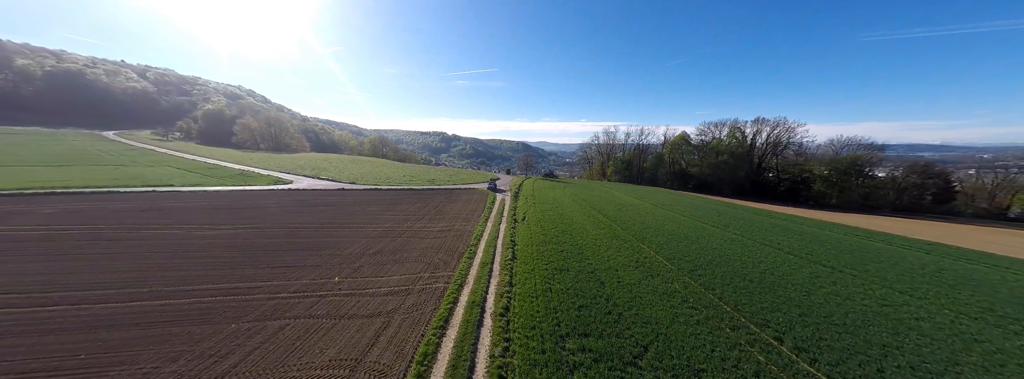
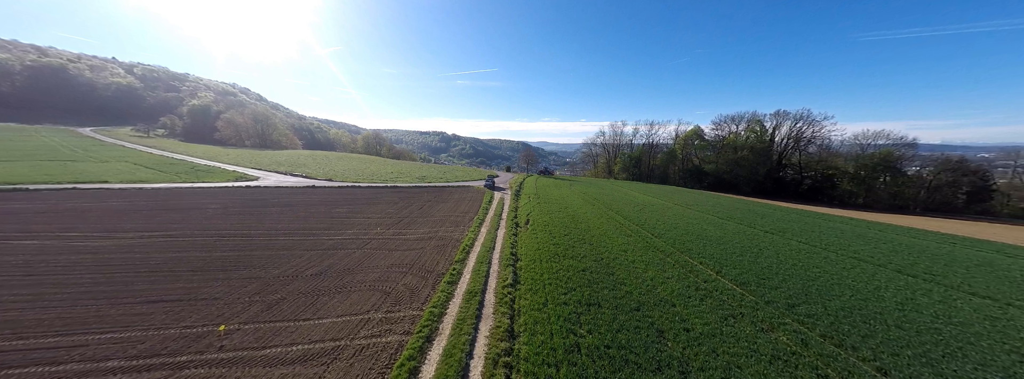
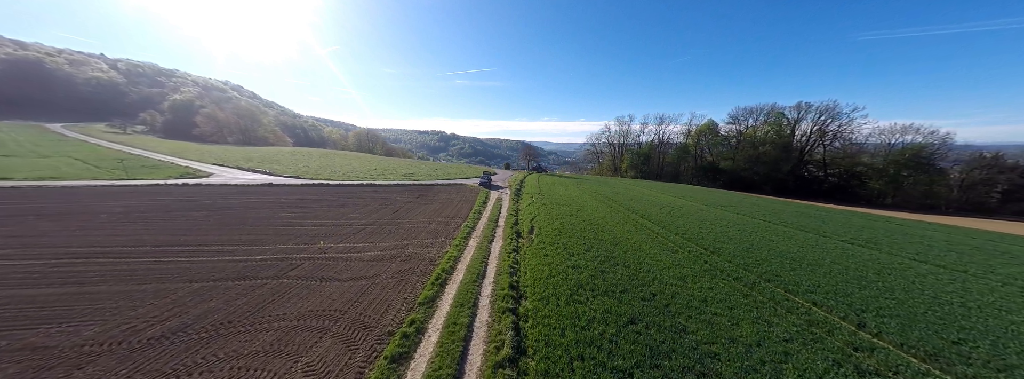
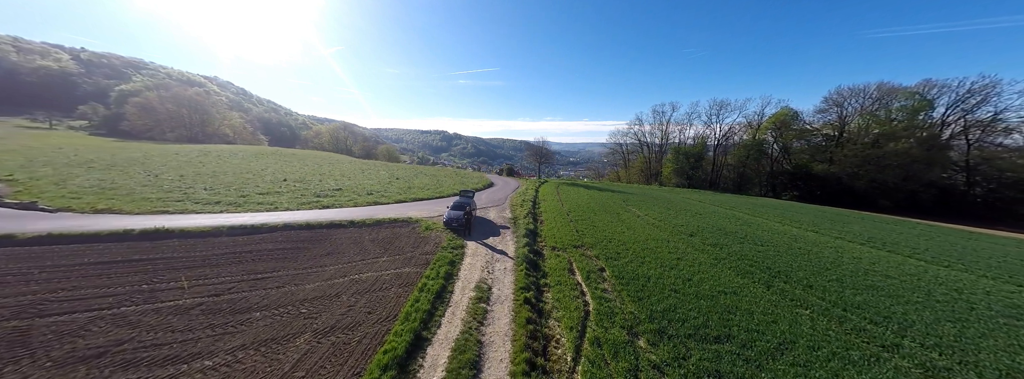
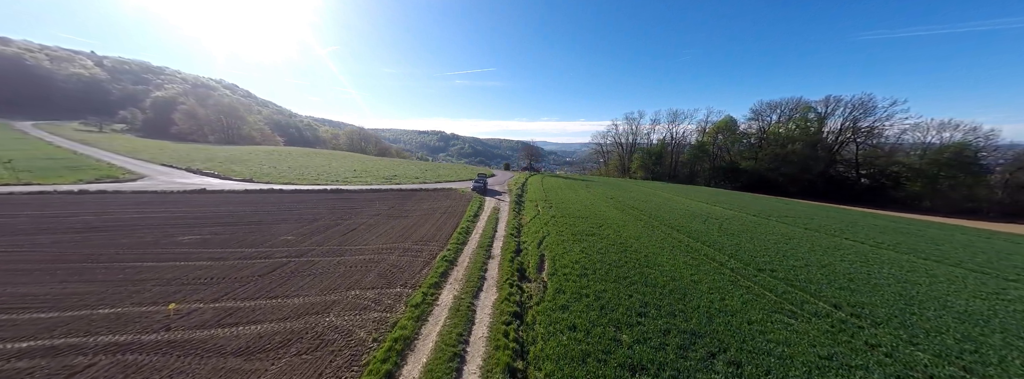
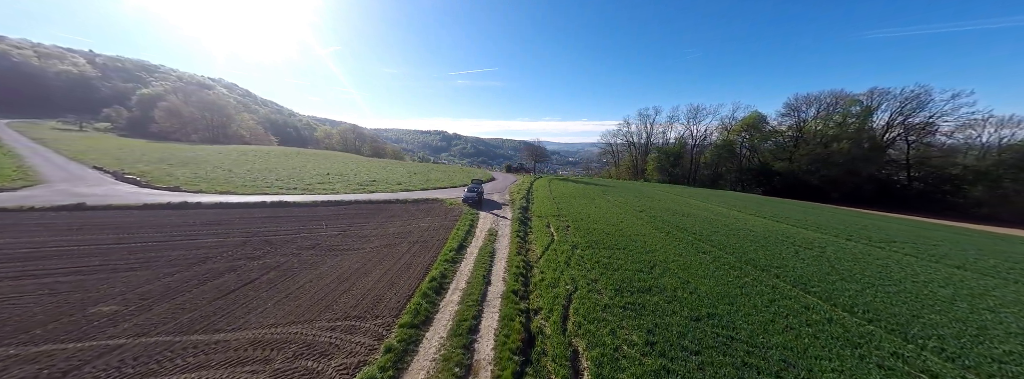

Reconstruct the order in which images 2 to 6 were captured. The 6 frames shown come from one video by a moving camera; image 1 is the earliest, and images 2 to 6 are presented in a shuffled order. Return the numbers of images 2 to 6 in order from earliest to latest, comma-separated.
2, 3, 5, 6, 4
